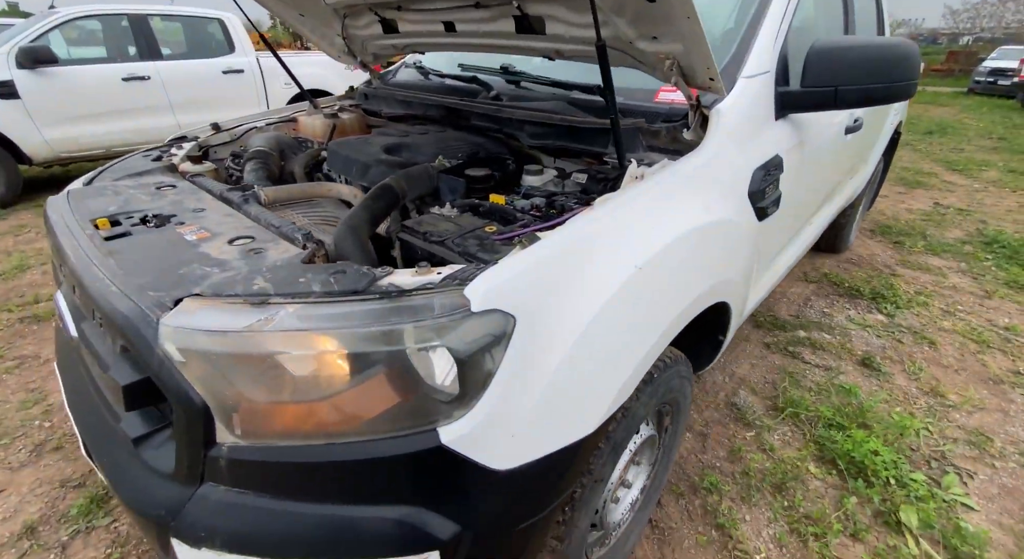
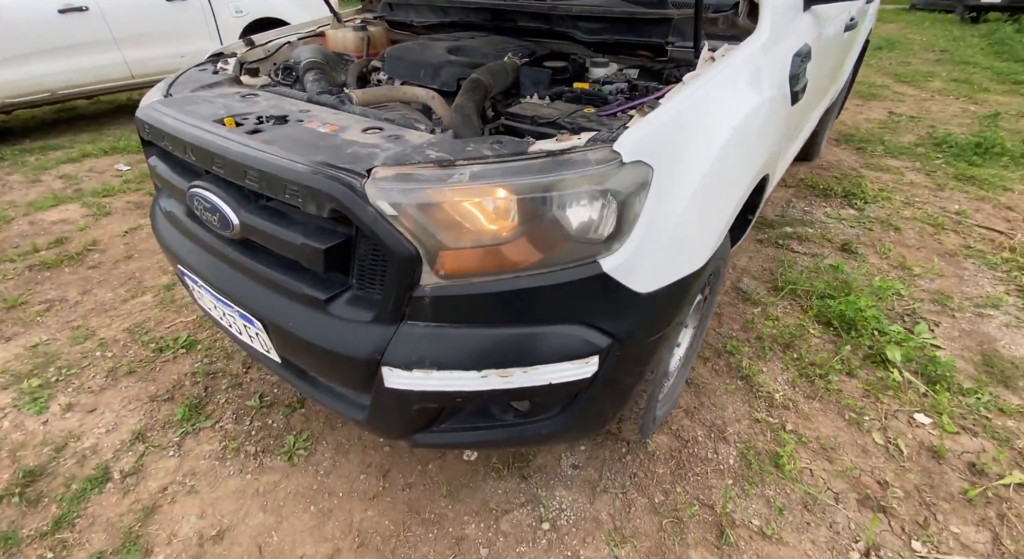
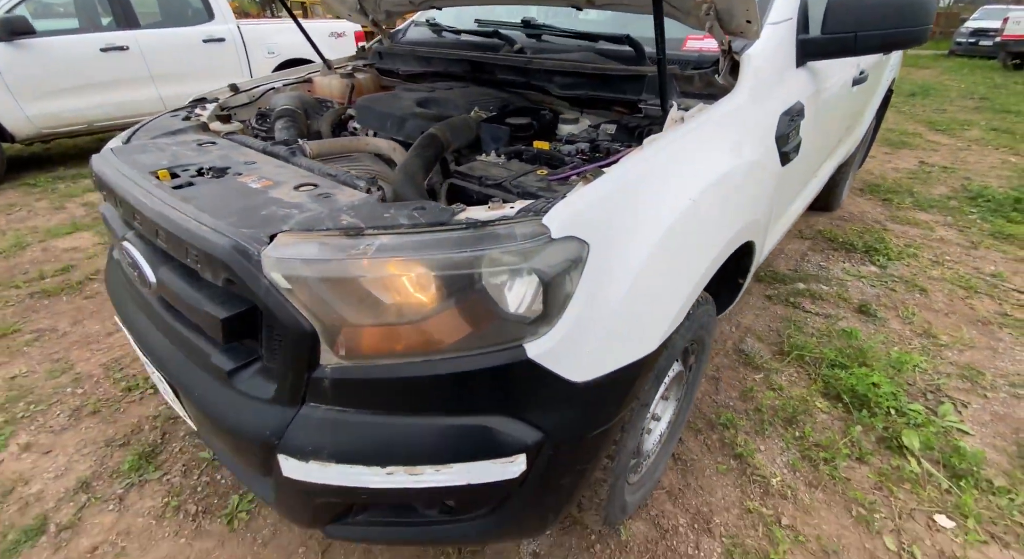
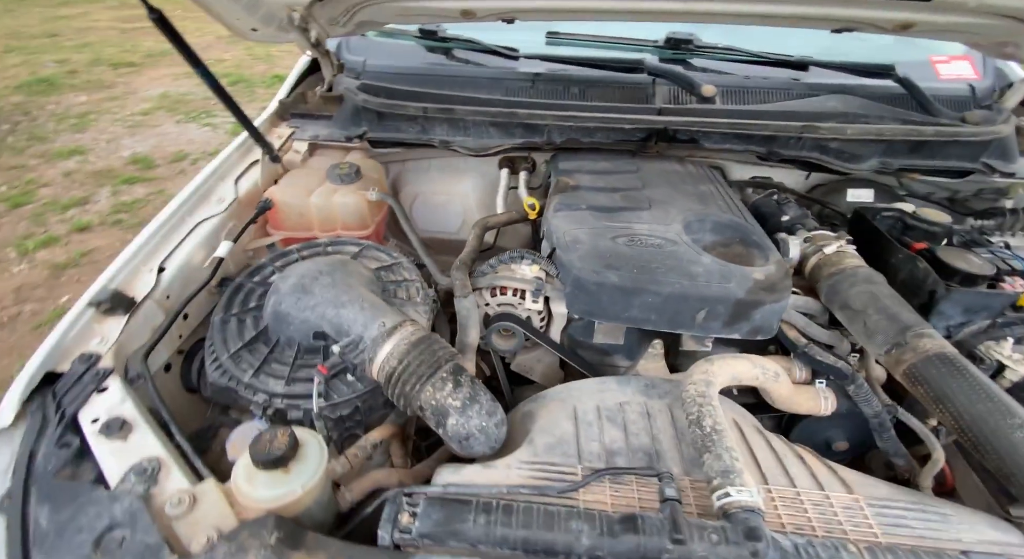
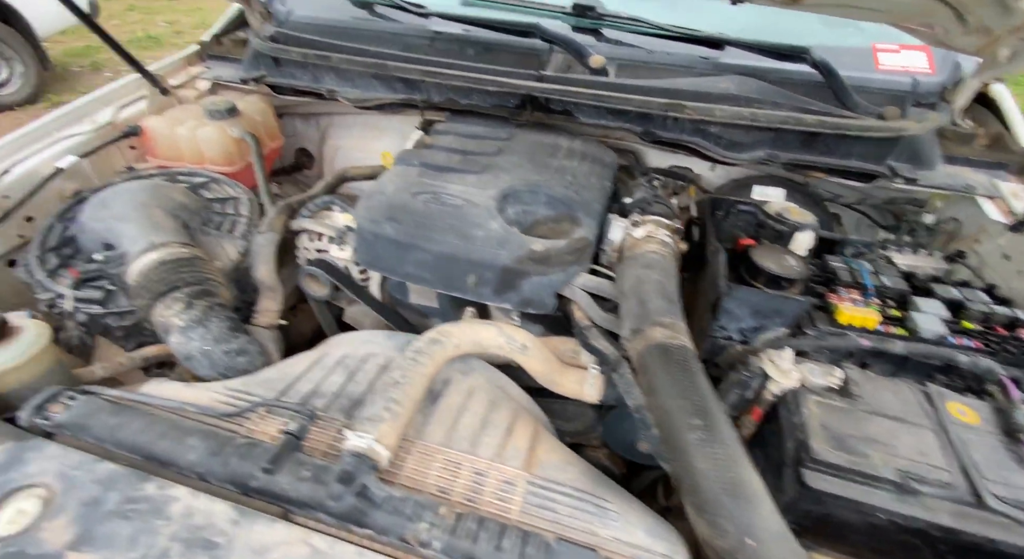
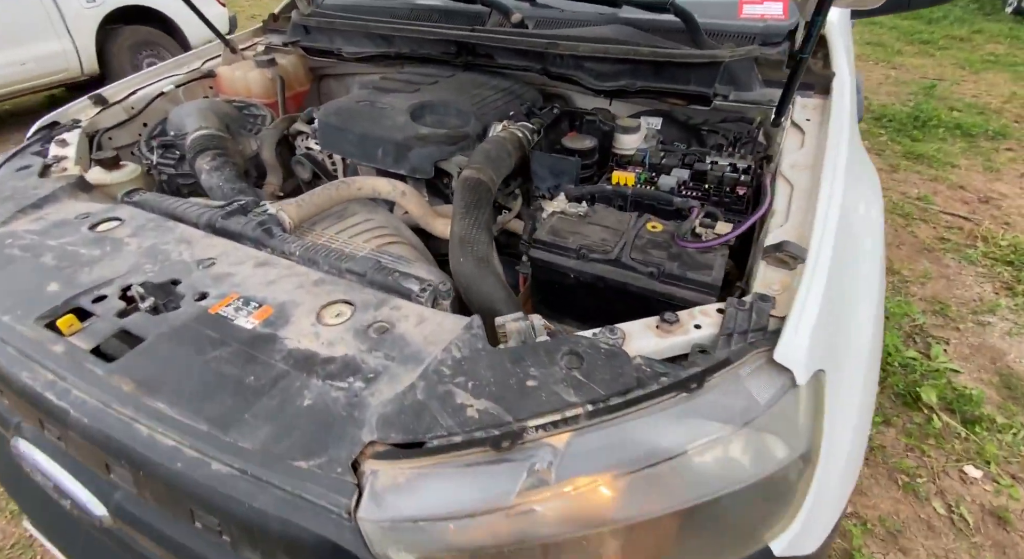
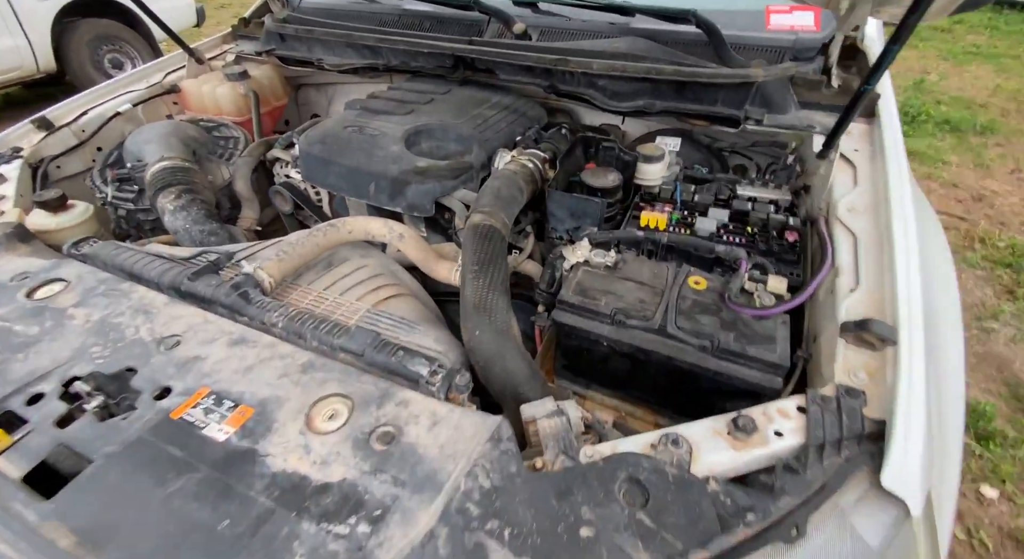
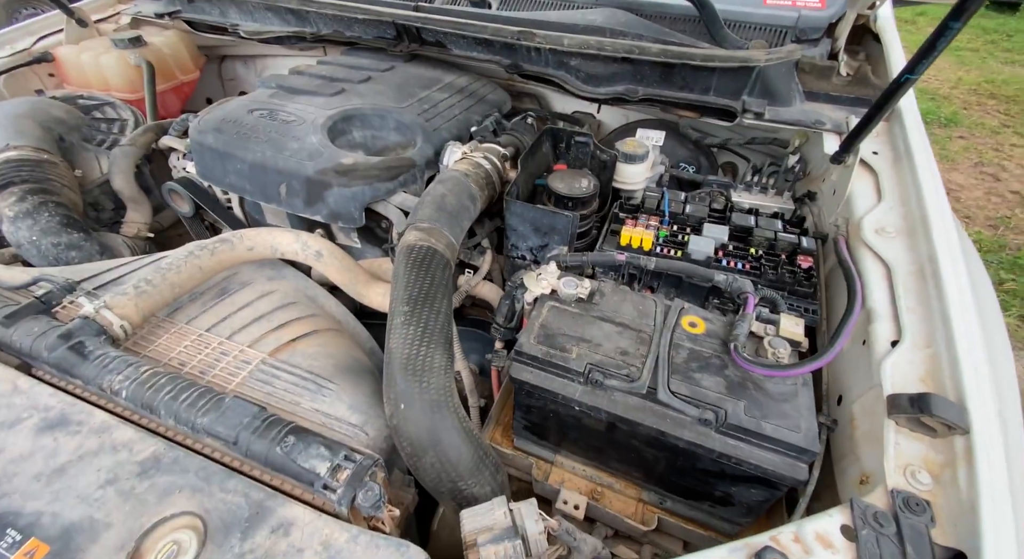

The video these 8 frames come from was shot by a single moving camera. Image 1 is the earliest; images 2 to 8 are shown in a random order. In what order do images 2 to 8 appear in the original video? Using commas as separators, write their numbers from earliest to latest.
3, 2, 6, 7, 8, 5, 4
